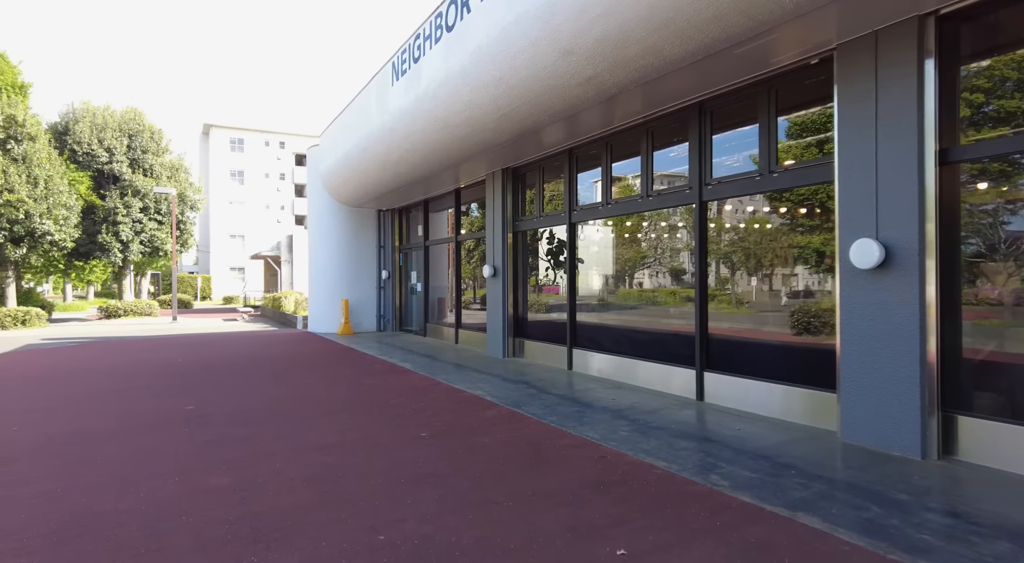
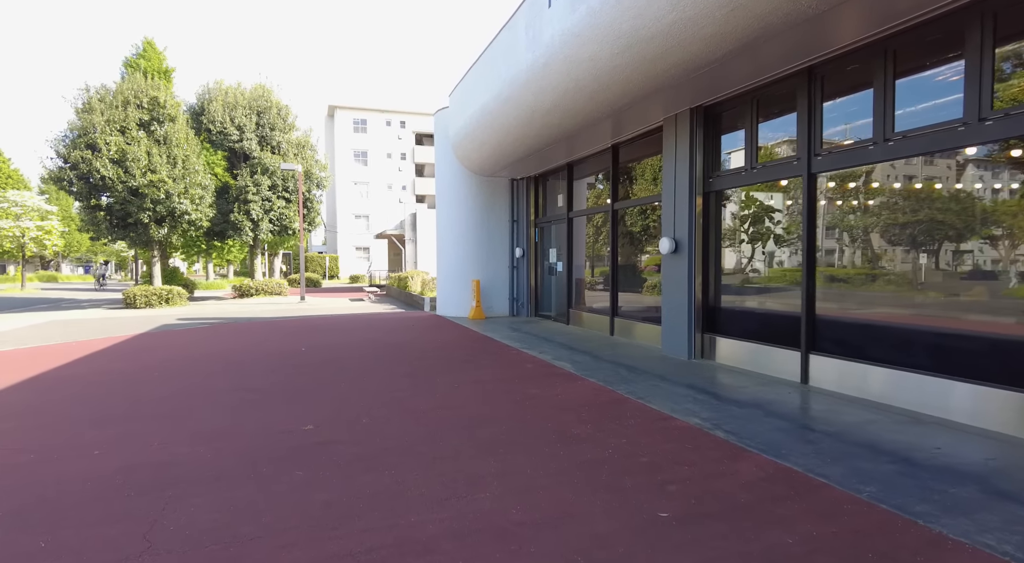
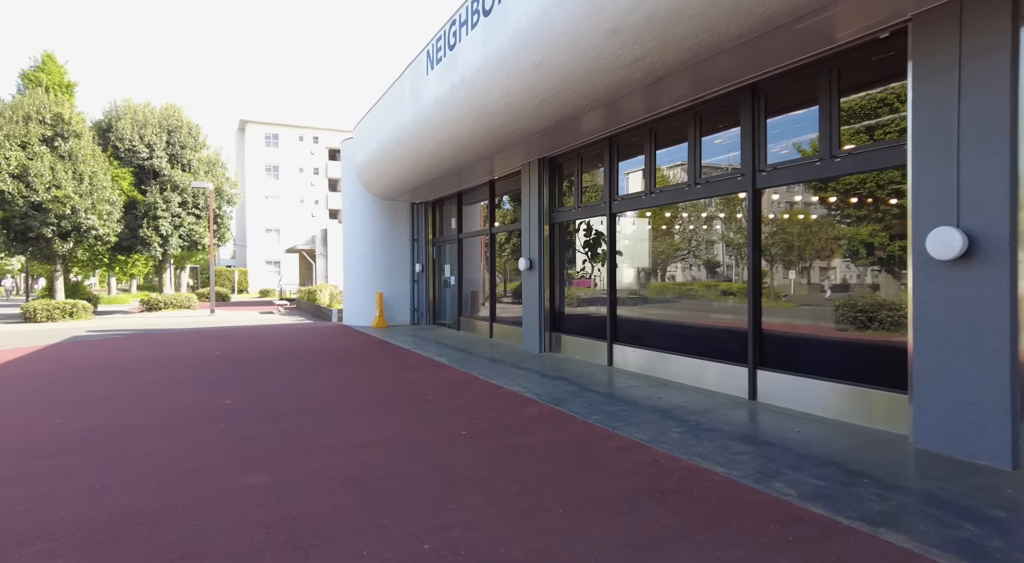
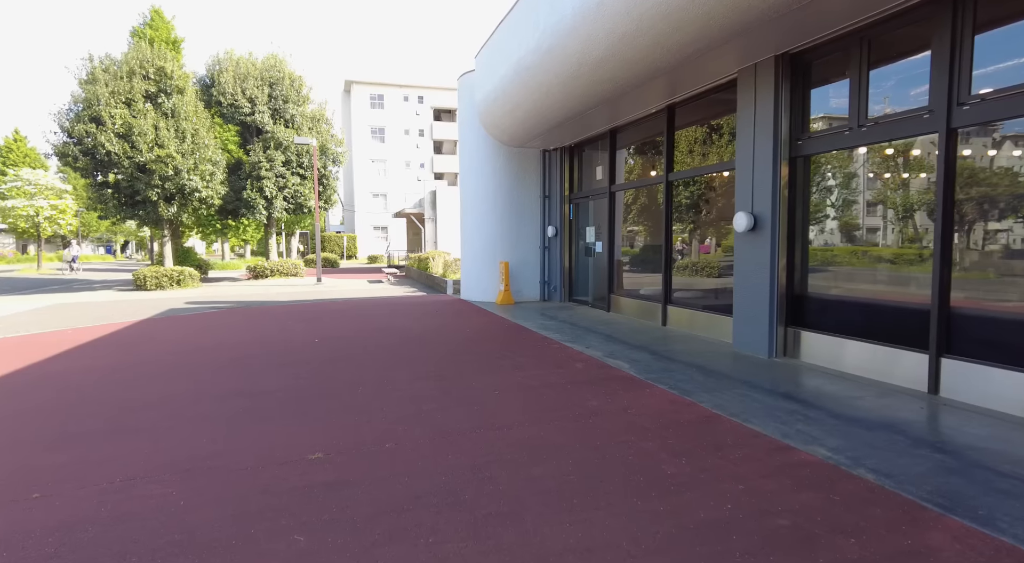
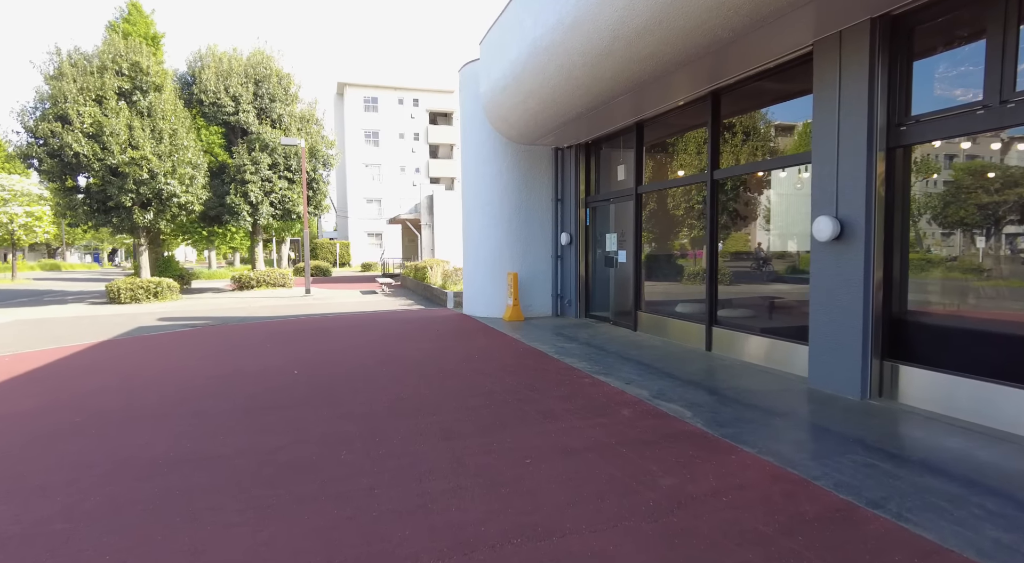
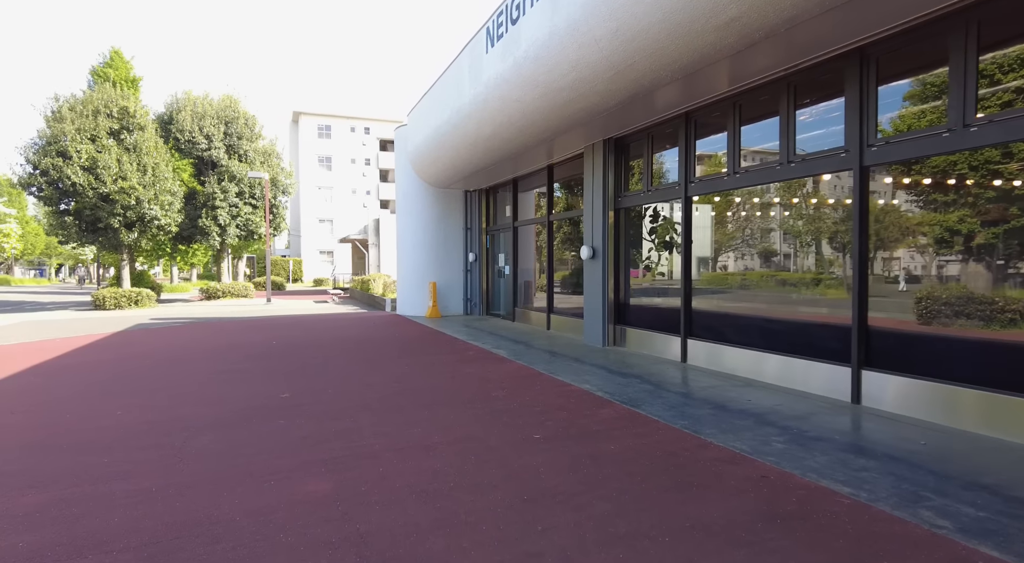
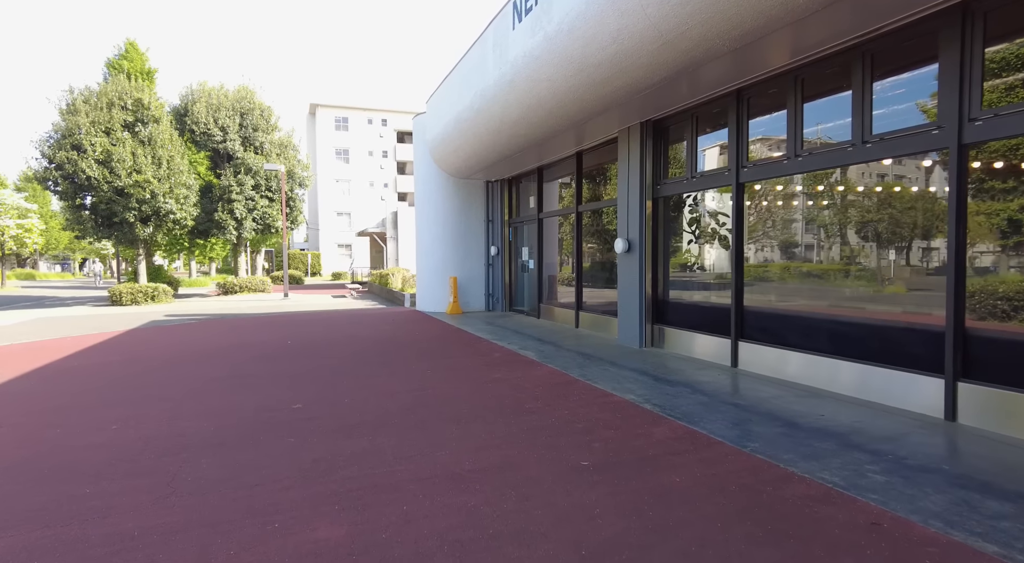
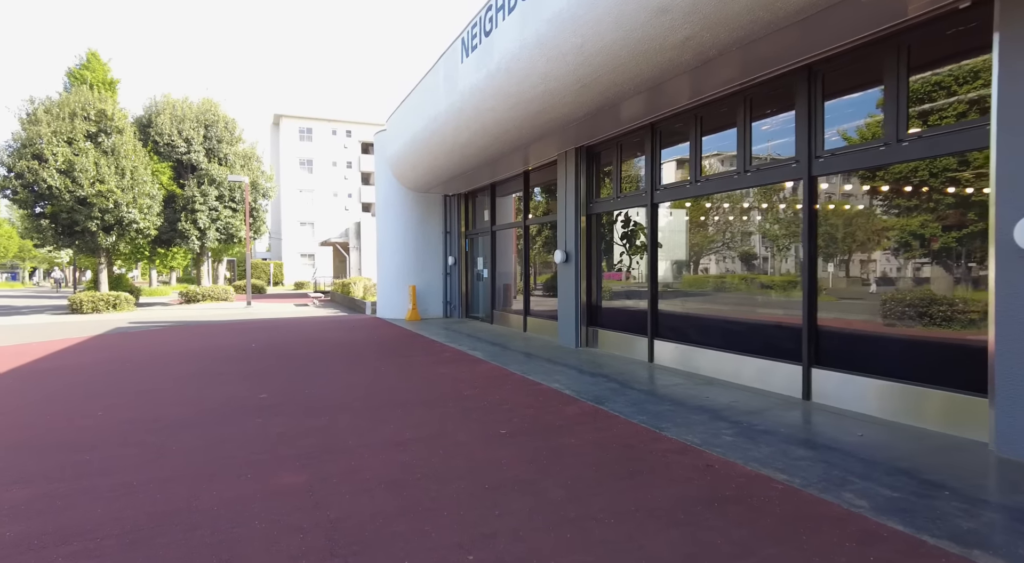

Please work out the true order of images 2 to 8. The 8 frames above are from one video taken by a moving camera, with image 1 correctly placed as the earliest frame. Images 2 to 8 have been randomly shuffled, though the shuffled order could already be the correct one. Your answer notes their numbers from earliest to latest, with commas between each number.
3, 8, 6, 7, 2, 4, 5
